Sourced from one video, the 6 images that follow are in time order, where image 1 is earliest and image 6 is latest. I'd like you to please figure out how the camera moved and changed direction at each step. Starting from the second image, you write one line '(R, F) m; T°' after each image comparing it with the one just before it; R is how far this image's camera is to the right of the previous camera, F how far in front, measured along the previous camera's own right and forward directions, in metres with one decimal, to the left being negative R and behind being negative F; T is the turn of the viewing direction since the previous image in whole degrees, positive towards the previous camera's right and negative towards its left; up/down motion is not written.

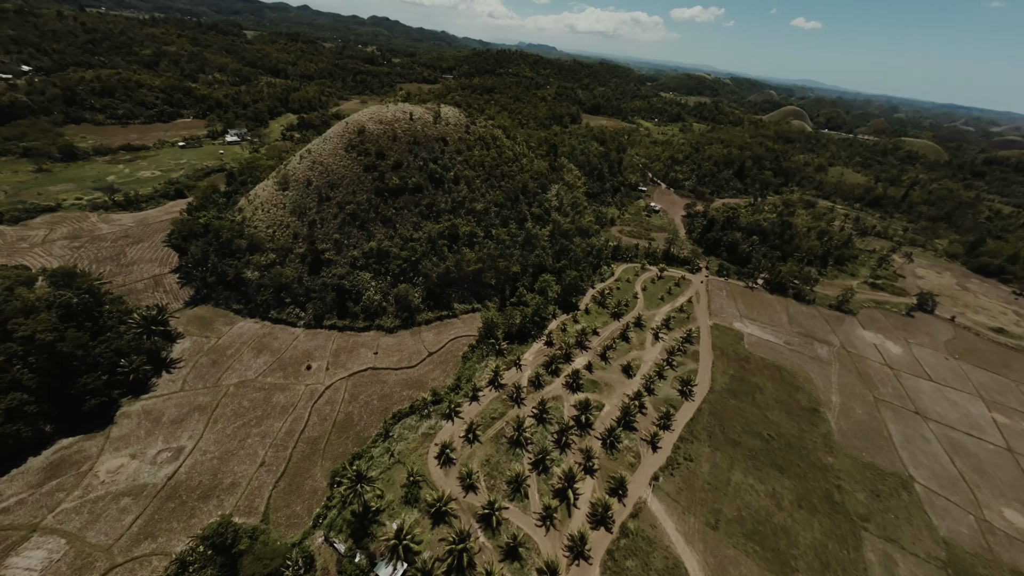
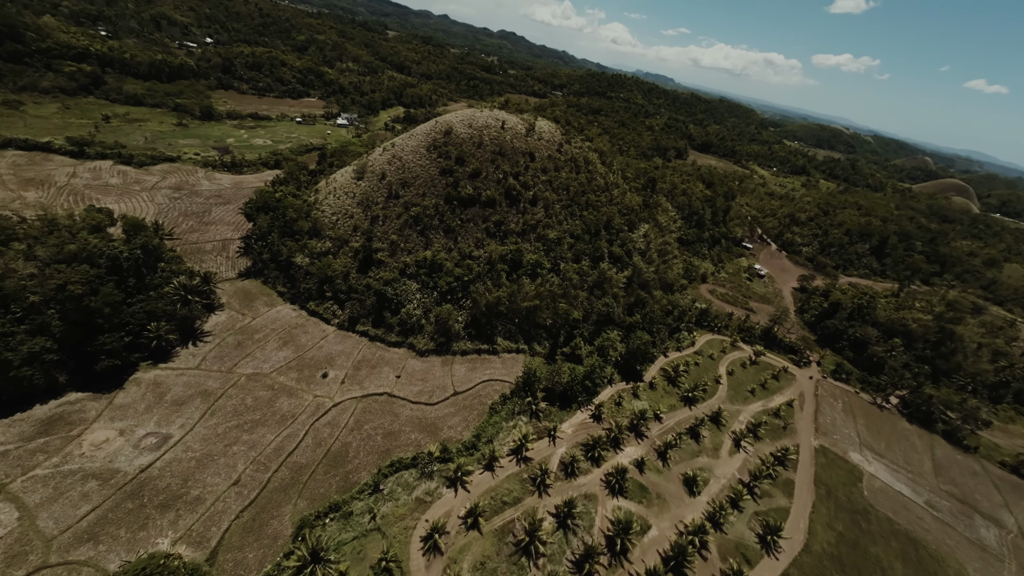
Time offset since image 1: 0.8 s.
(+0.1, +7.5) m; -10°
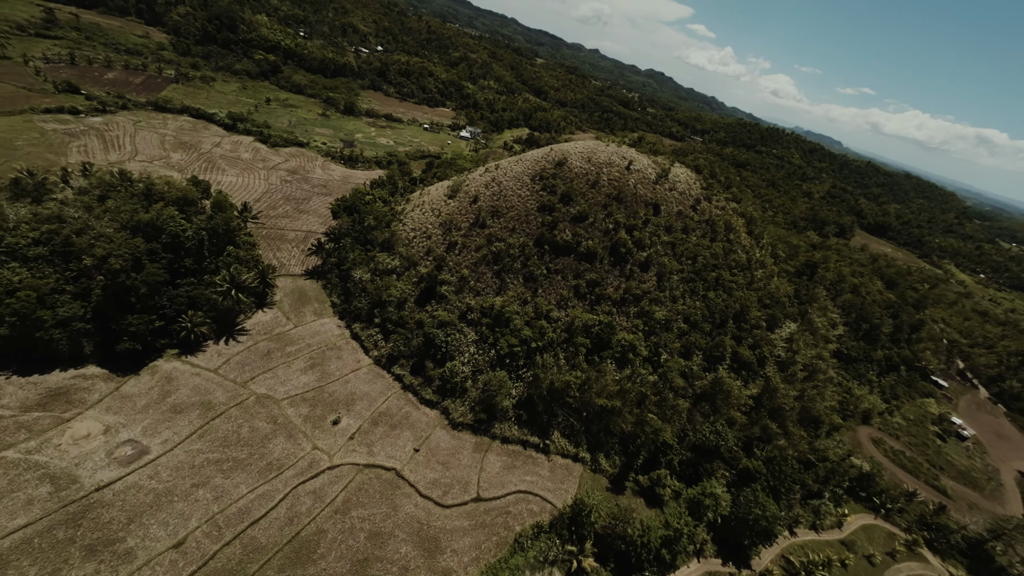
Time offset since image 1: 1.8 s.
(-0.5, +10.1) m; -14°
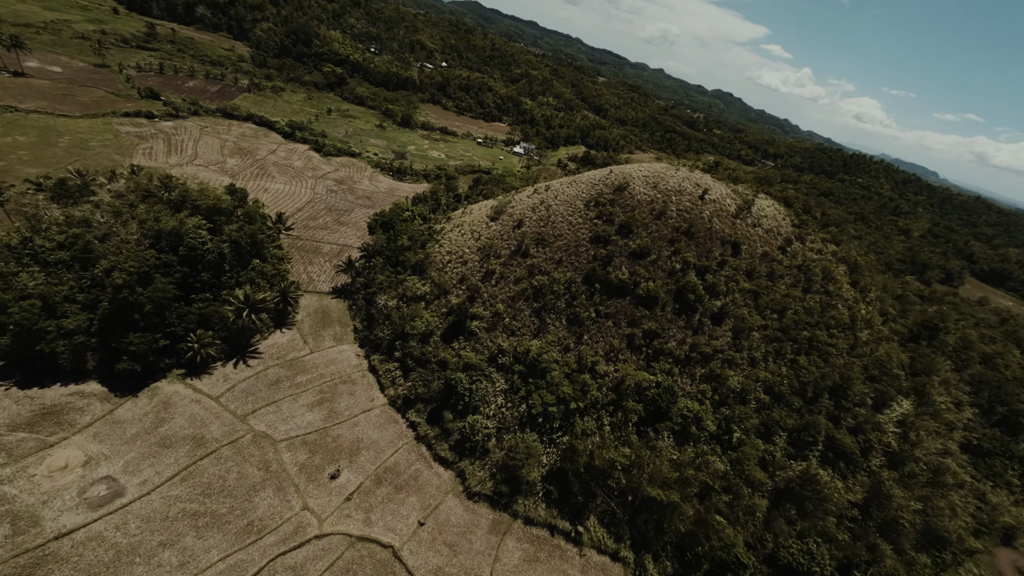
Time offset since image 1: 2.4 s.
(0.0, +5.6) m; -7°
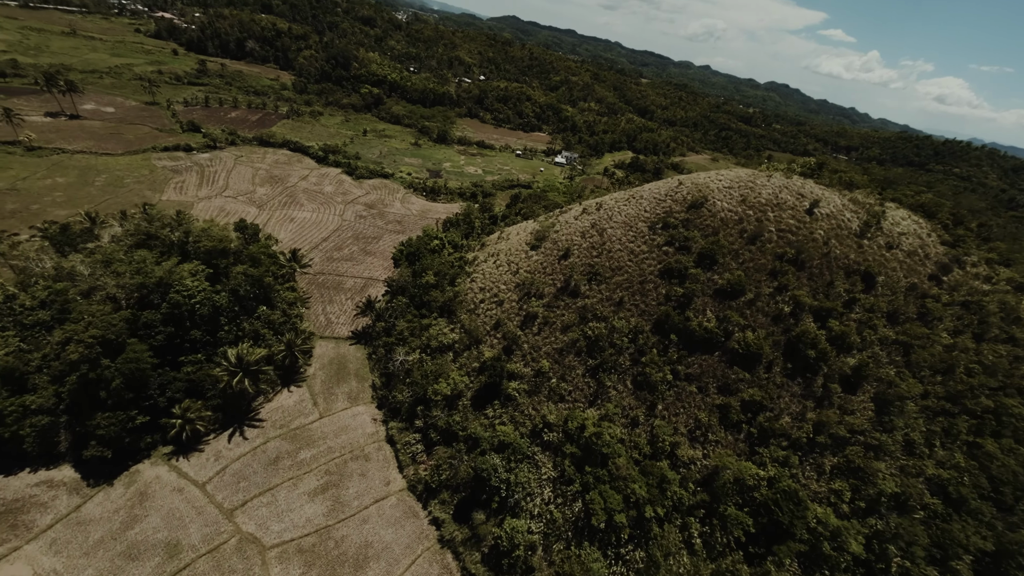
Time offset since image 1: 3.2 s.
(-0.3, +7.4) m; -7°
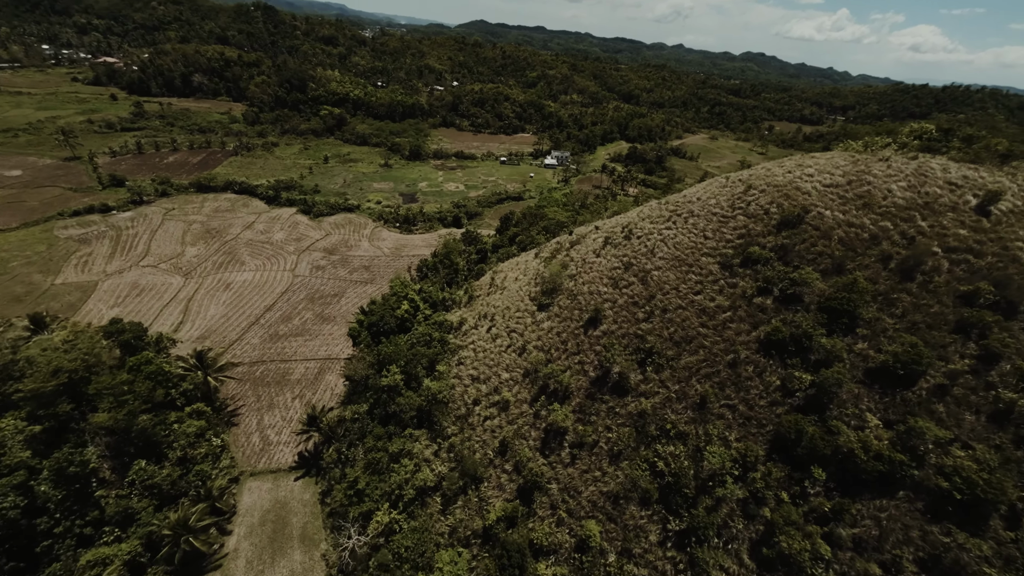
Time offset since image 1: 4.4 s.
(+0.3, +11.5) m; 0°
